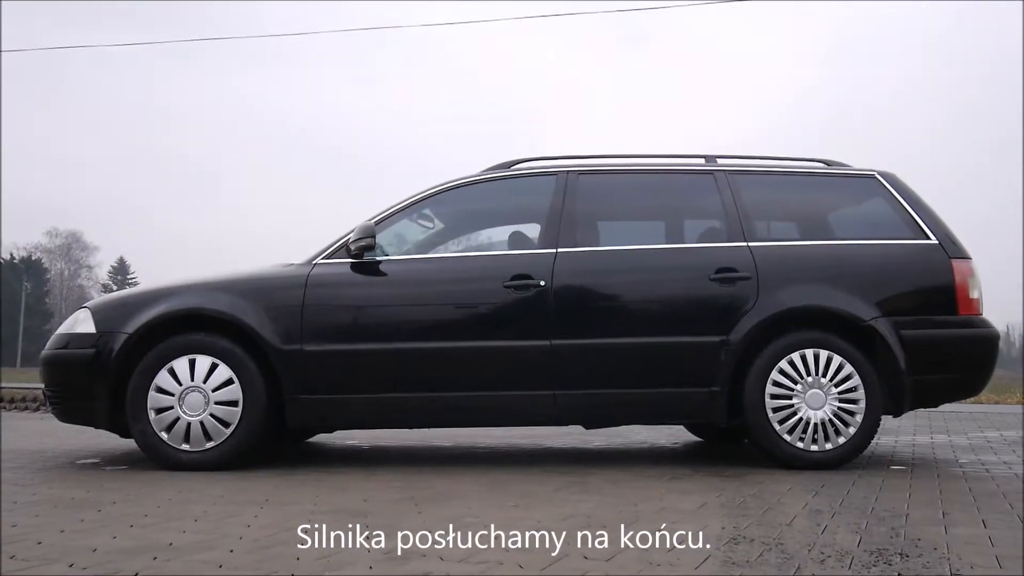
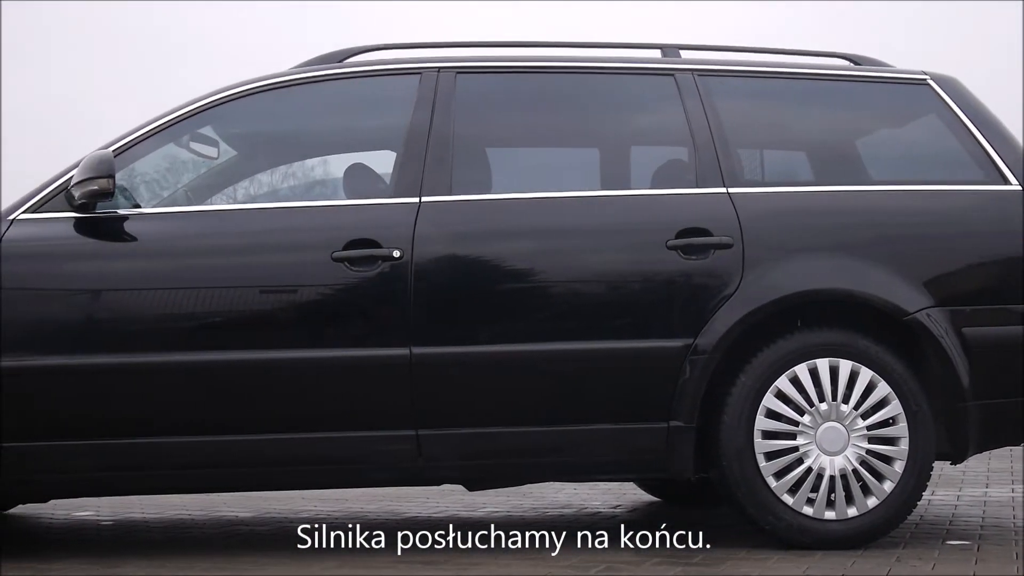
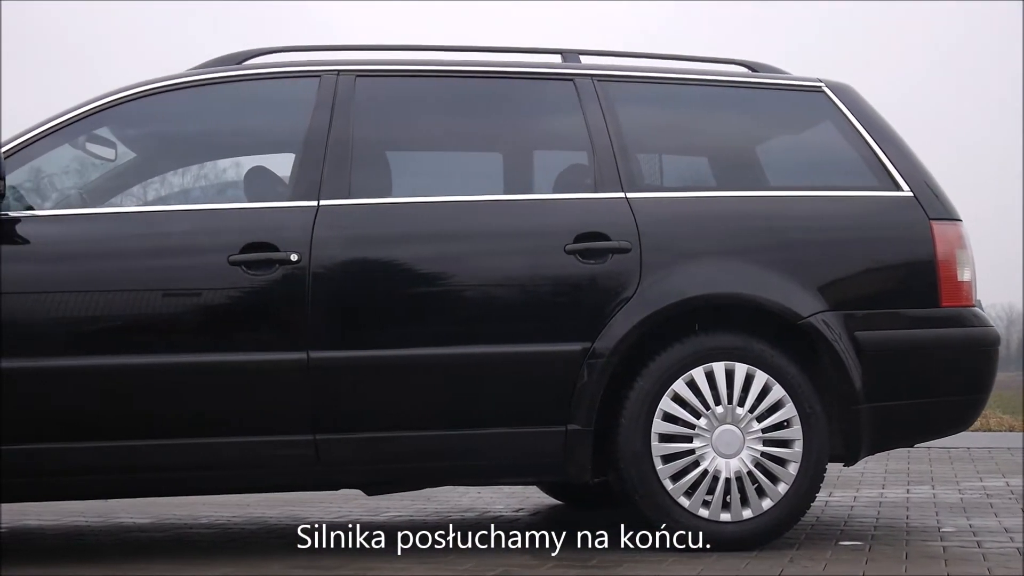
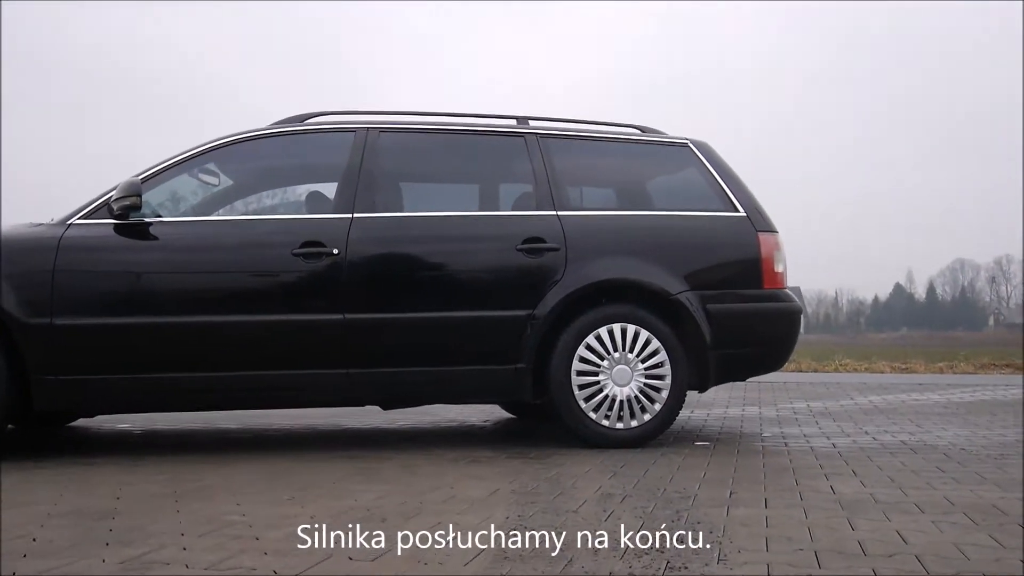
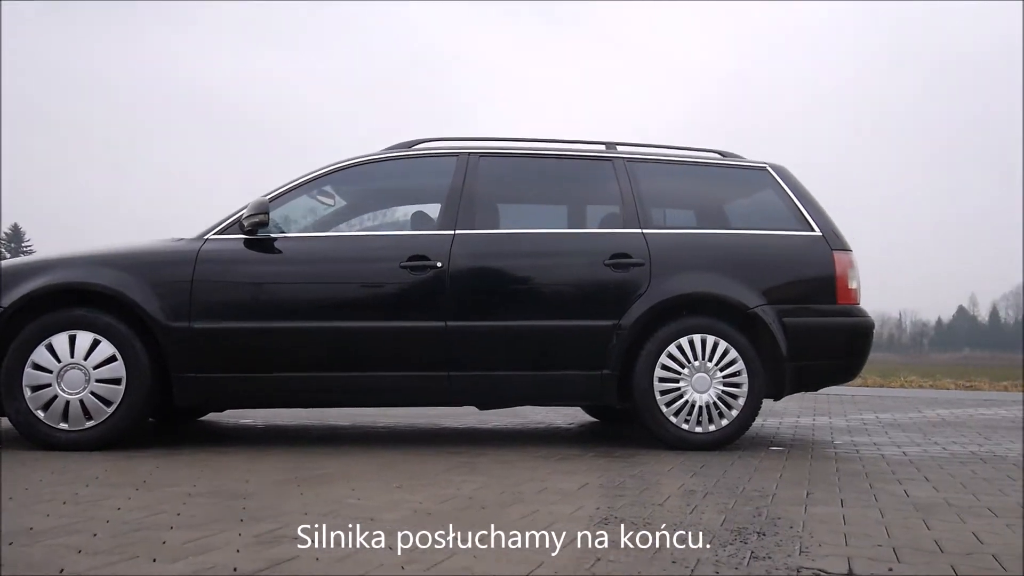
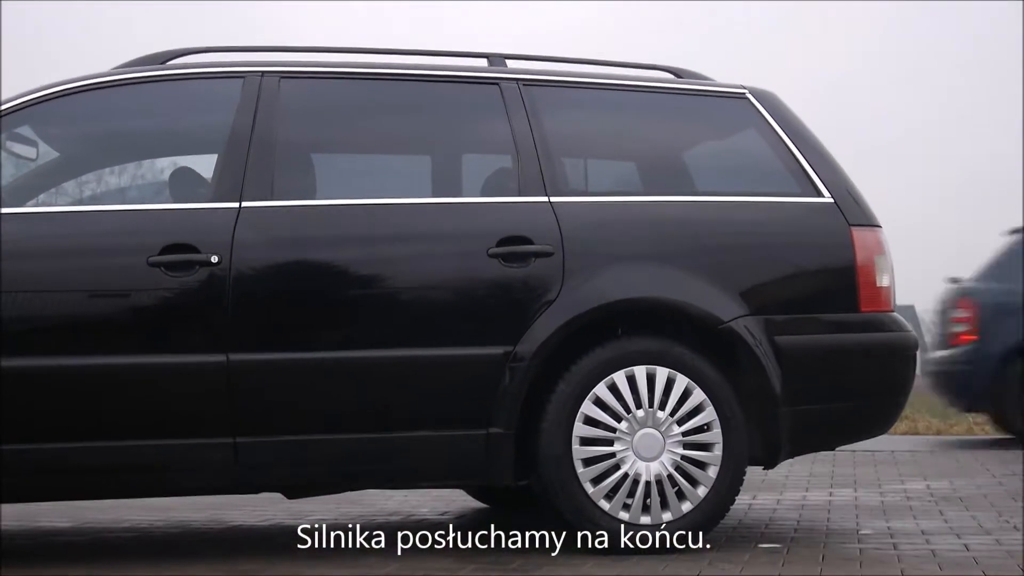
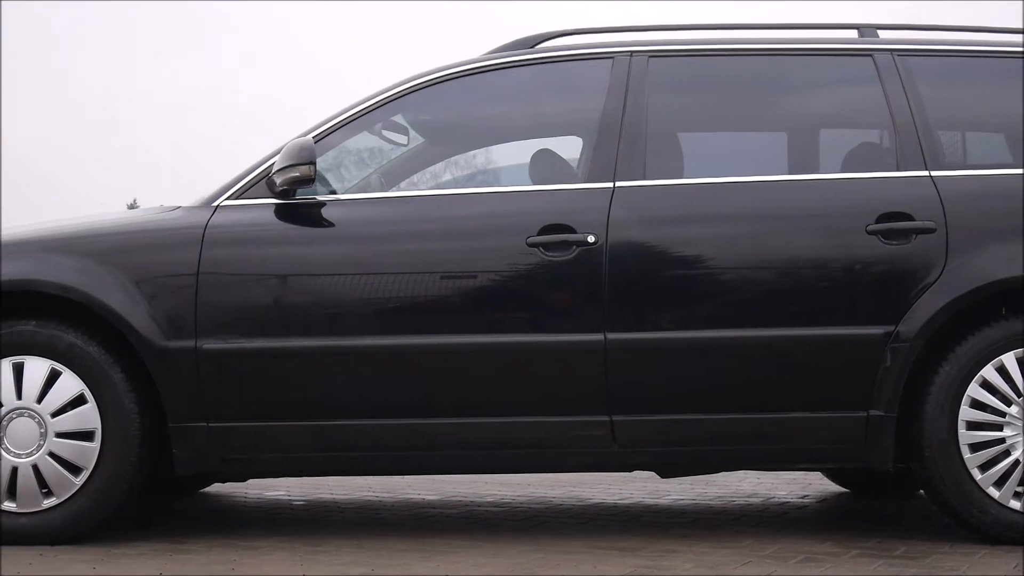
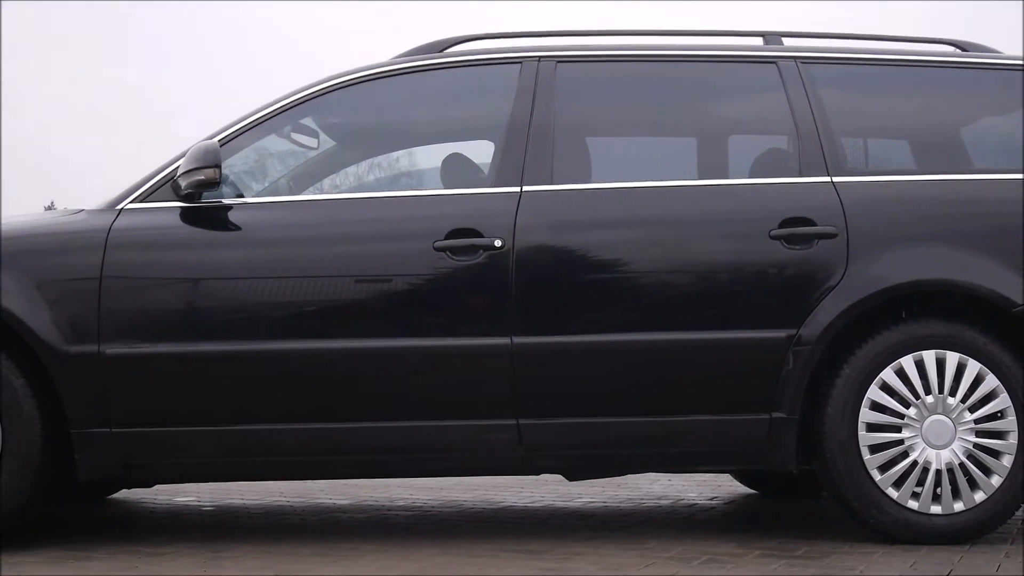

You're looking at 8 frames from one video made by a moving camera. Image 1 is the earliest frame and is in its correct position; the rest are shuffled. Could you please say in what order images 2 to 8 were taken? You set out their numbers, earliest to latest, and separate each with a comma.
5, 4, 6, 3, 2, 8, 7
